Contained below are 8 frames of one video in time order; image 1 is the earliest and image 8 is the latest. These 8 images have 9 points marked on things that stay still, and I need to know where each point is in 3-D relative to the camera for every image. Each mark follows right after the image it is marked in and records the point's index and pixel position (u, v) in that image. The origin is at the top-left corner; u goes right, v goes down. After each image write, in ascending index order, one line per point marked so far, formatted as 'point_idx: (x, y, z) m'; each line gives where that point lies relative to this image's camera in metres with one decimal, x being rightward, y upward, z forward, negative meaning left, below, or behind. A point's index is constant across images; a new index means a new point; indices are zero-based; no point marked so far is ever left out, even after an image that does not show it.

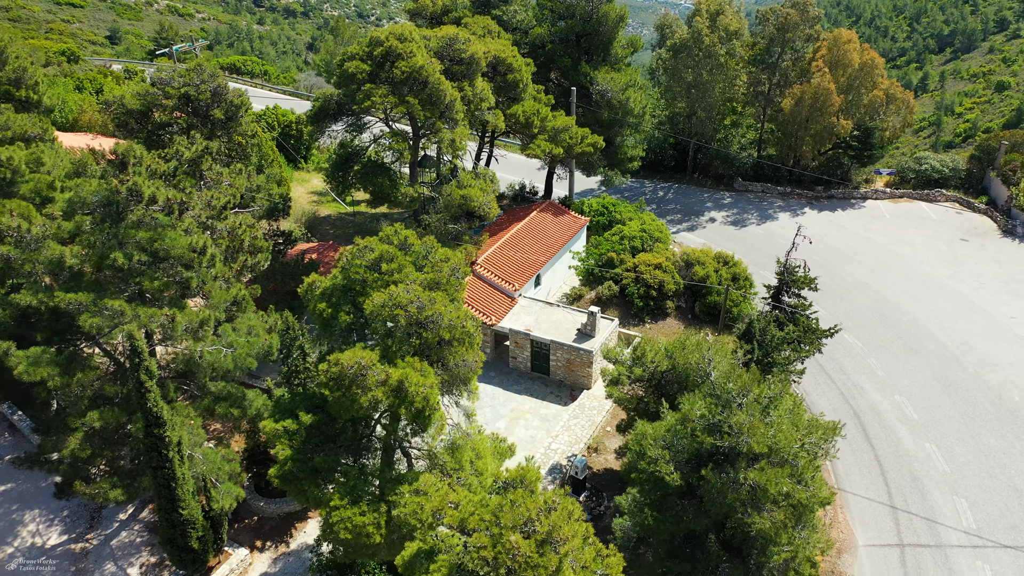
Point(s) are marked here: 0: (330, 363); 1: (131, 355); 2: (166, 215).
0: (-2.8, -1.2, +9.2) m
1: (-7.1, -1.3, +11.1) m
2: (-7.5, +1.6, +13.1) m
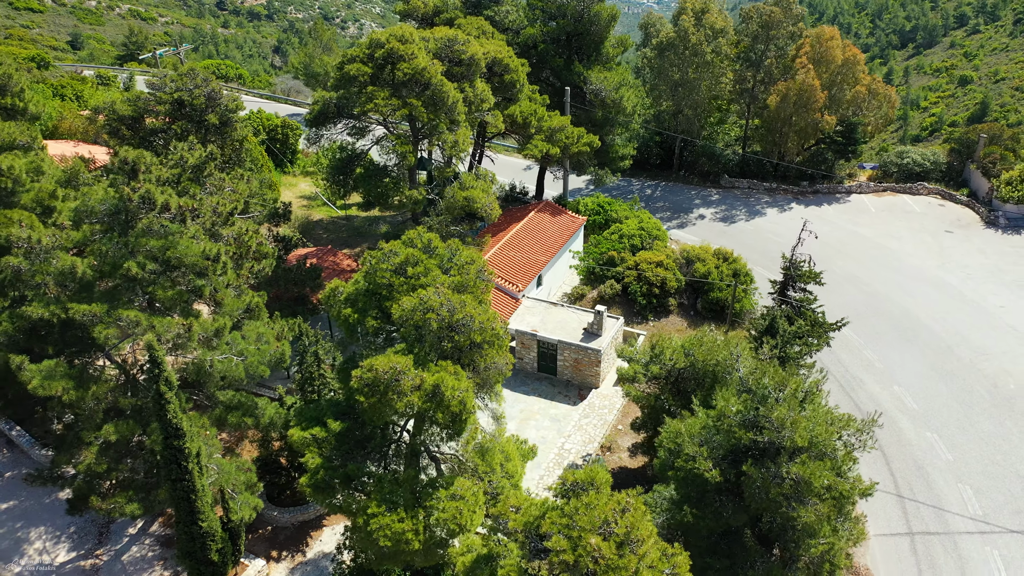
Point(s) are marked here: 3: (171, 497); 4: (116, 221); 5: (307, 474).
0: (-2.2, -1.2, +9.1) m
1: (-6.6, -1.5, +10.8) m
2: (-7.1, +1.4, +12.9) m
3: (-6.9, -4.2, +11.9) m
4: (-8.2, +1.4, +12.1) m
5: (-3.3, -3.1, +9.7) m
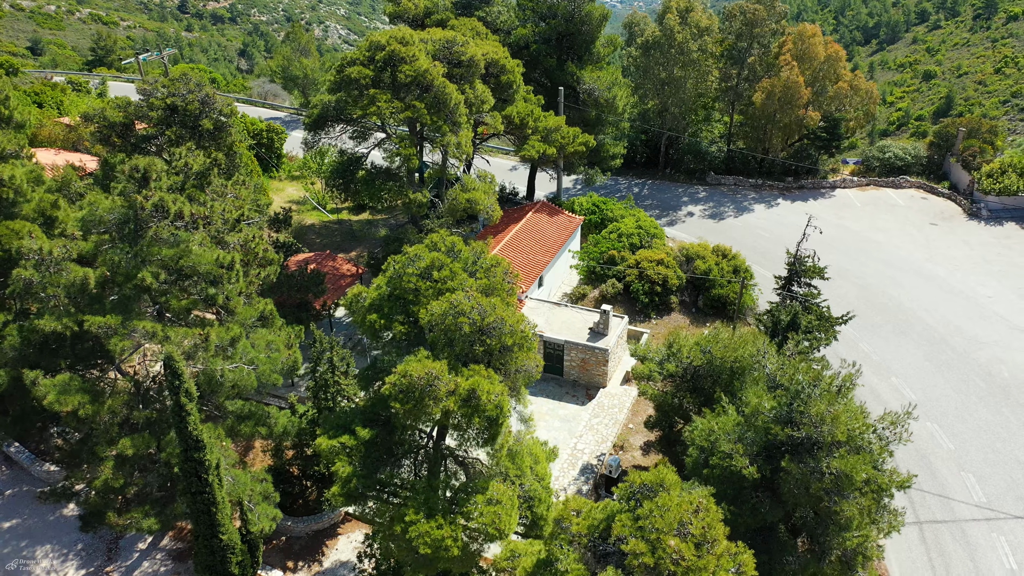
0: (-1.7, -1.3, +9.0) m
1: (-6.2, -1.6, +10.6) m
2: (-6.8, +1.2, +12.6) m
3: (-6.4, -4.4, +11.7) m
4: (-7.8, +1.2, +11.9) m
5: (-2.8, -3.2, +9.6) m
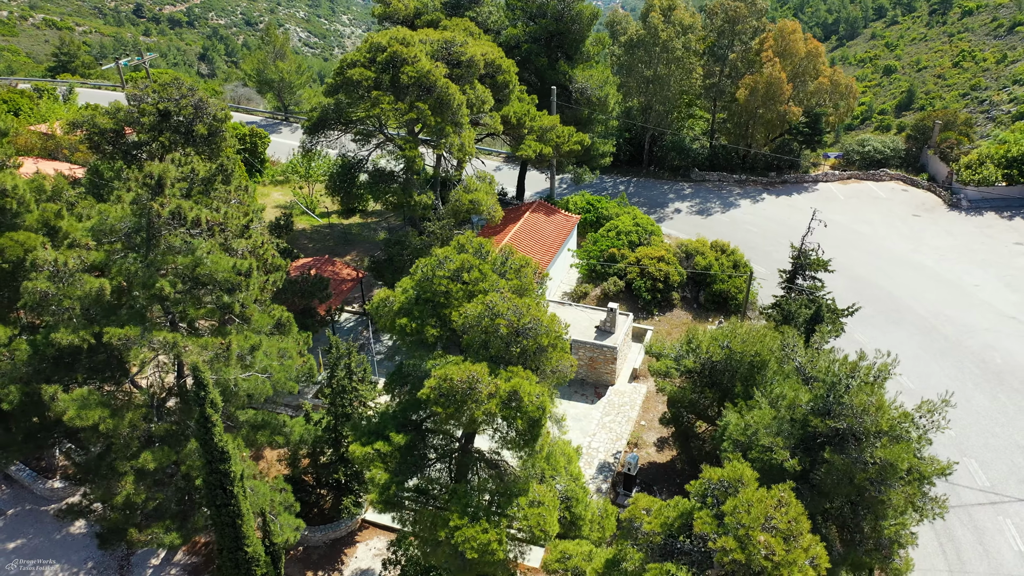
0: (-1.1, -1.4, +8.8) m
1: (-5.6, -1.8, +10.4) m
2: (-6.4, +1.0, +12.4) m
3: (-5.8, -4.6, +11.4) m
4: (-7.4, +1.0, +11.6) m
5: (-2.2, -3.2, +9.4) m
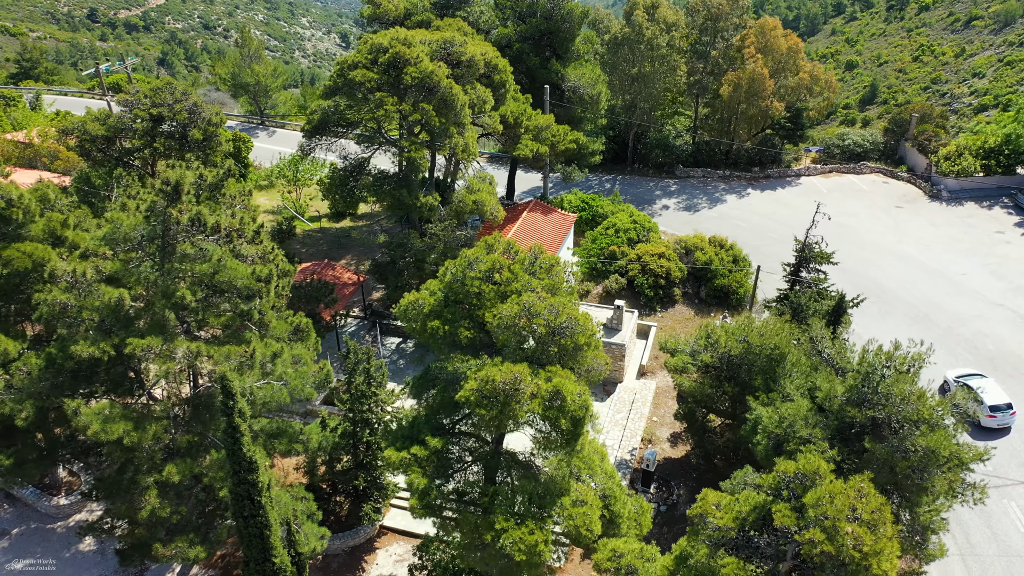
0: (-0.5, -1.4, +8.8) m
1: (-5.0, -1.9, +10.2) m
2: (-5.9, +0.9, +12.1) m
3: (-5.1, -4.7, +11.2) m
4: (-6.9, +0.8, +11.3) m
5: (-1.5, -3.3, +9.3) m
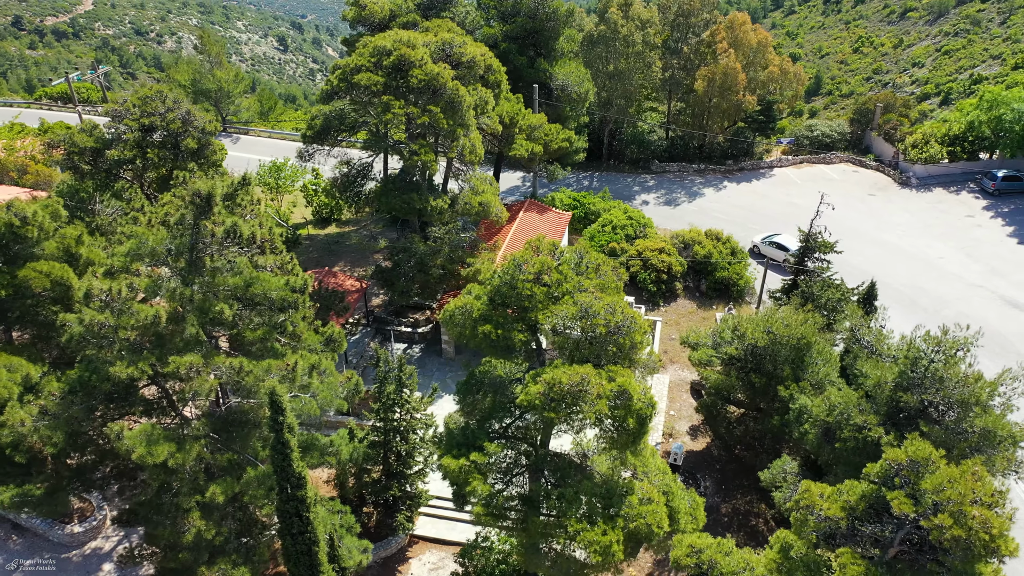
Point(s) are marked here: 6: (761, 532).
0: (+0.5, -1.4, +8.7) m
1: (-4.1, -2.1, +9.9) m
2: (-5.2, +0.6, +11.8) m
3: (-4.2, -4.9, +10.9) m
4: (-6.1, +0.5, +11.0) m
5: (-0.5, -3.4, +9.2) m
6: (+6.1, -6.0, +14.4) m
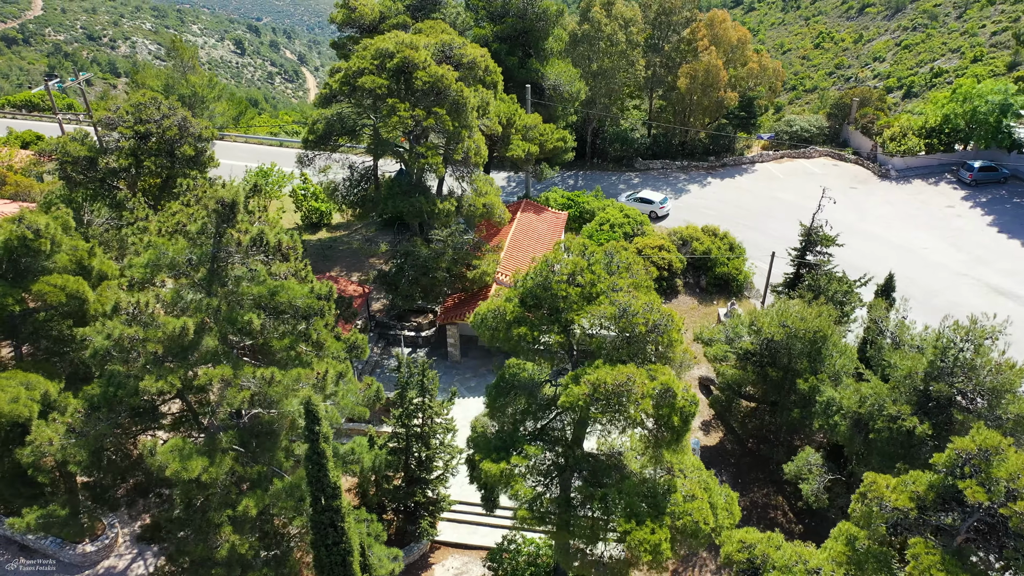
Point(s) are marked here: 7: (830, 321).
0: (+1.1, -1.4, +8.7) m
1: (-3.5, -2.3, +9.8) m
2: (-4.7, +0.5, +11.6) m
3: (-3.5, -5.1, +10.8) m
4: (-5.6, +0.3, +10.7) m
5: (+0.2, -3.4, +9.2) m
6: (+6.7, -5.9, +14.6) m
7: (+8.1, -0.9, +15.0) m
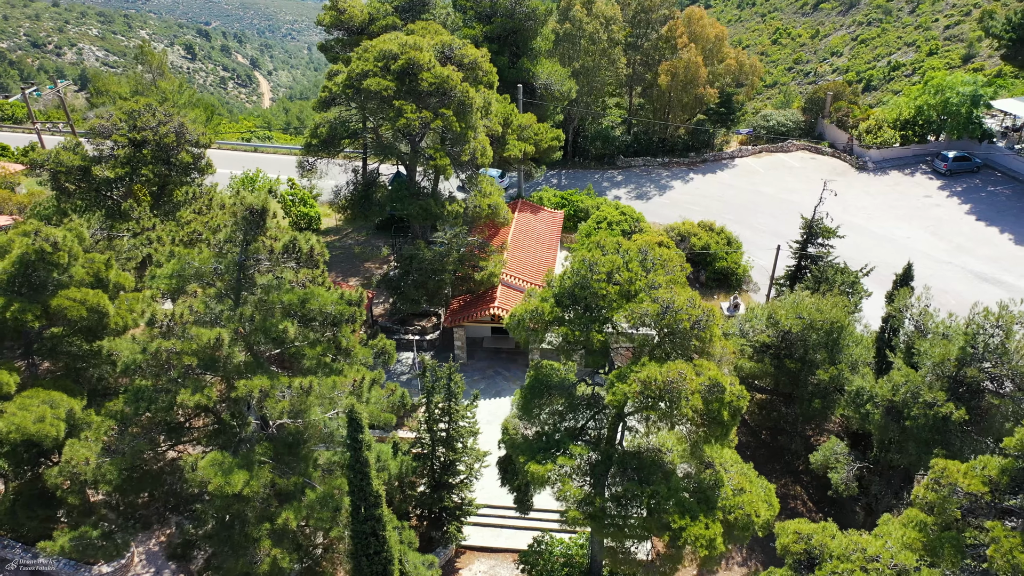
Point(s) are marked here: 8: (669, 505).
0: (+1.9, -1.4, +8.8) m
1: (-2.7, -2.4, +9.6) m
2: (-4.1, +0.3, +11.4) m
3: (-2.7, -5.2, +10.7) m
4: (-5.0, +0.1, +10.5) m
5: (+1.0, -3.4, +9.2) m
6: (+7.3, -5.7, +14.8) m
7: (+8.6, -0.6, +15.2) m
8: (+2.4, -3.4, +9.1) m
